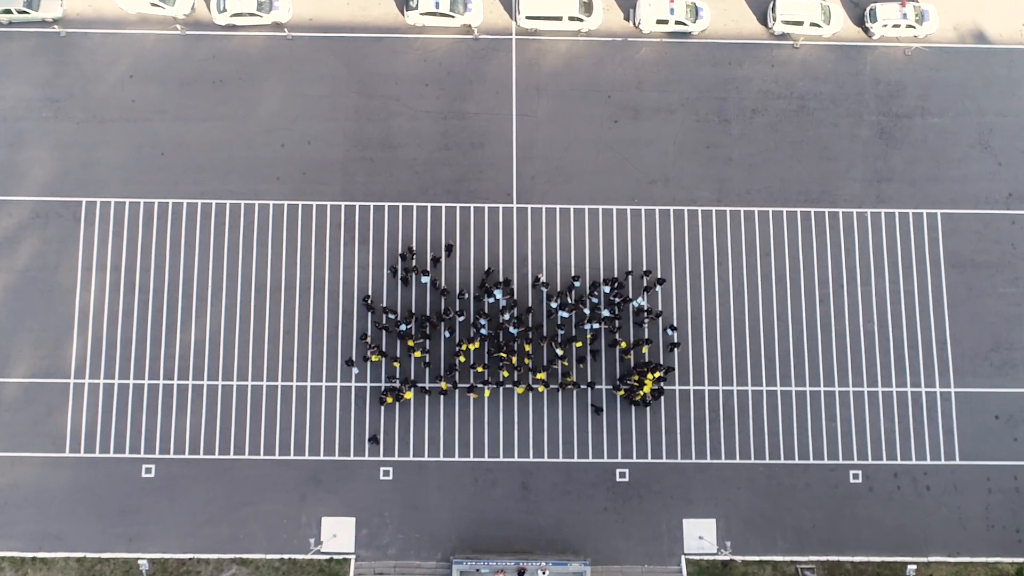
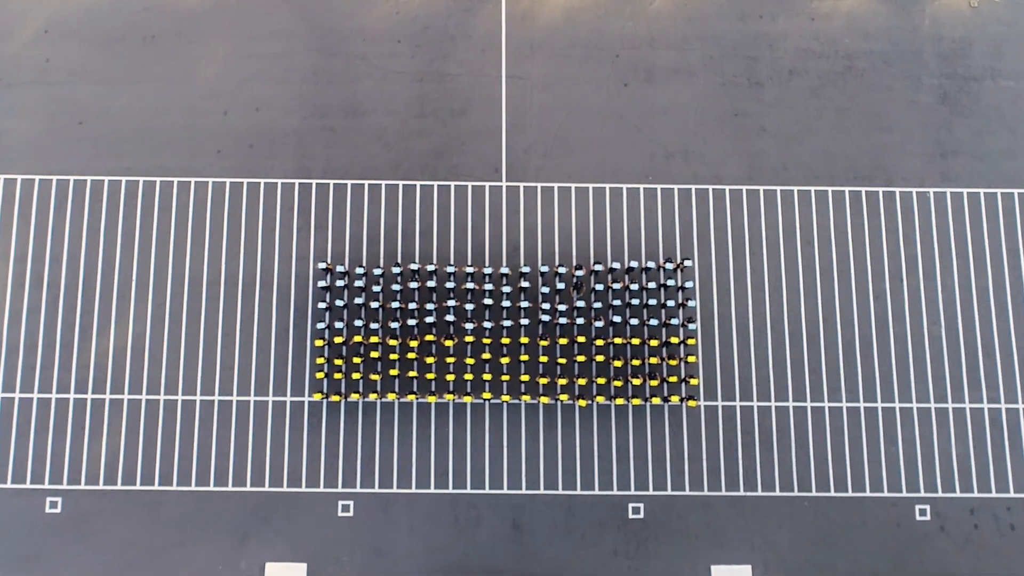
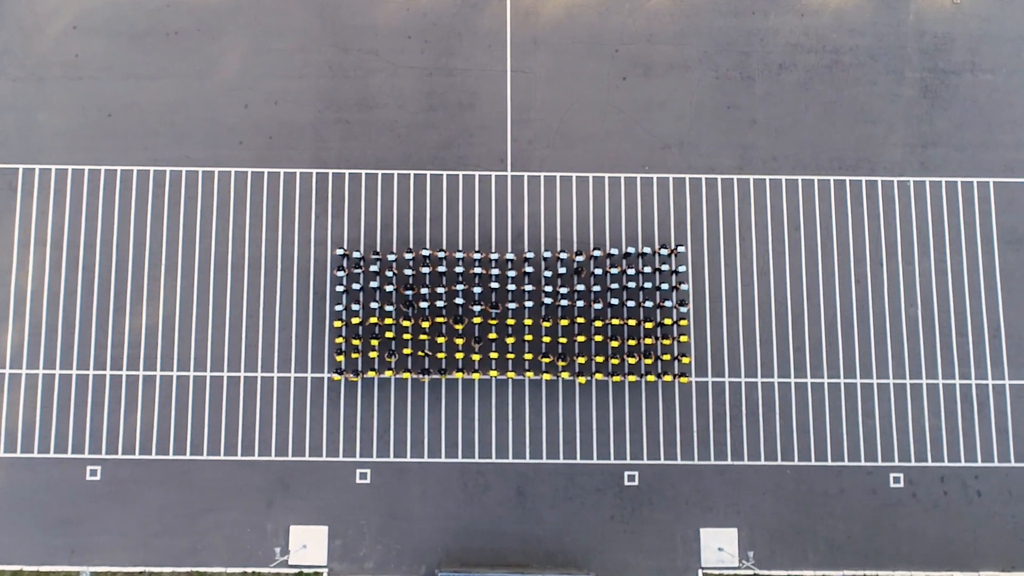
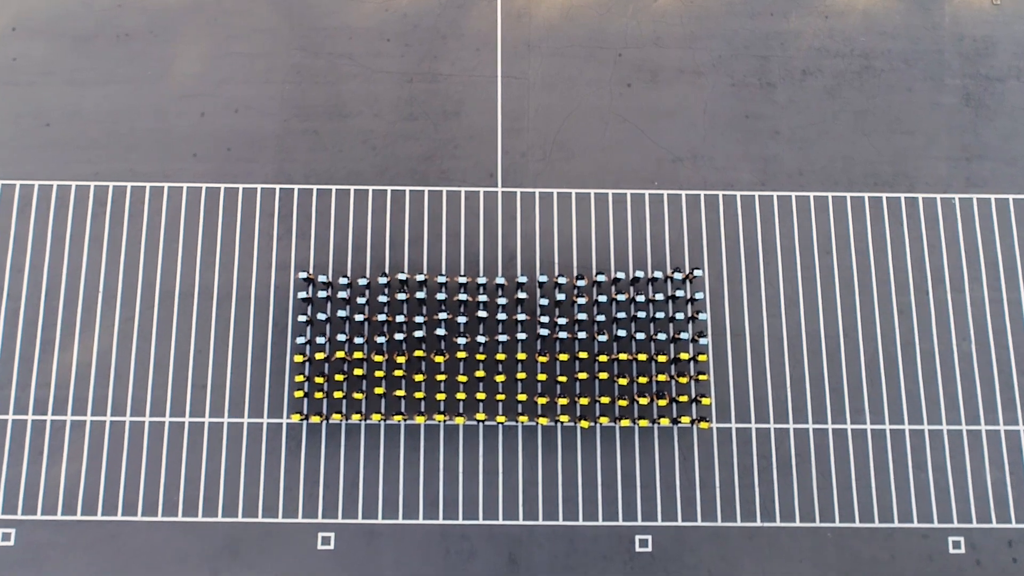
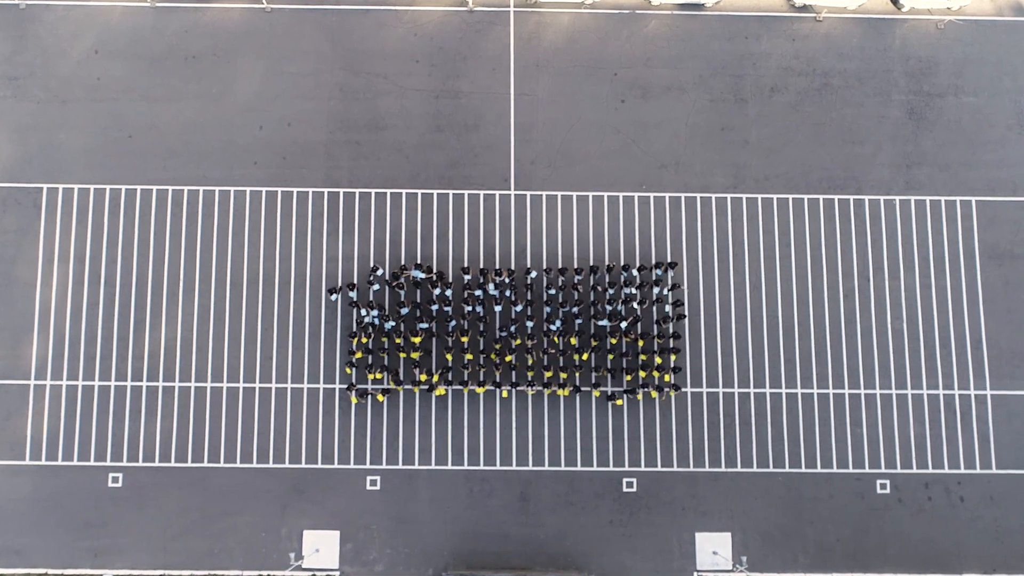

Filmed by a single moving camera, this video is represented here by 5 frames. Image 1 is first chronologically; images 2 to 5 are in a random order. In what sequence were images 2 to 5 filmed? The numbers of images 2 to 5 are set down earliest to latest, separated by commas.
5, 3, 2, 4
